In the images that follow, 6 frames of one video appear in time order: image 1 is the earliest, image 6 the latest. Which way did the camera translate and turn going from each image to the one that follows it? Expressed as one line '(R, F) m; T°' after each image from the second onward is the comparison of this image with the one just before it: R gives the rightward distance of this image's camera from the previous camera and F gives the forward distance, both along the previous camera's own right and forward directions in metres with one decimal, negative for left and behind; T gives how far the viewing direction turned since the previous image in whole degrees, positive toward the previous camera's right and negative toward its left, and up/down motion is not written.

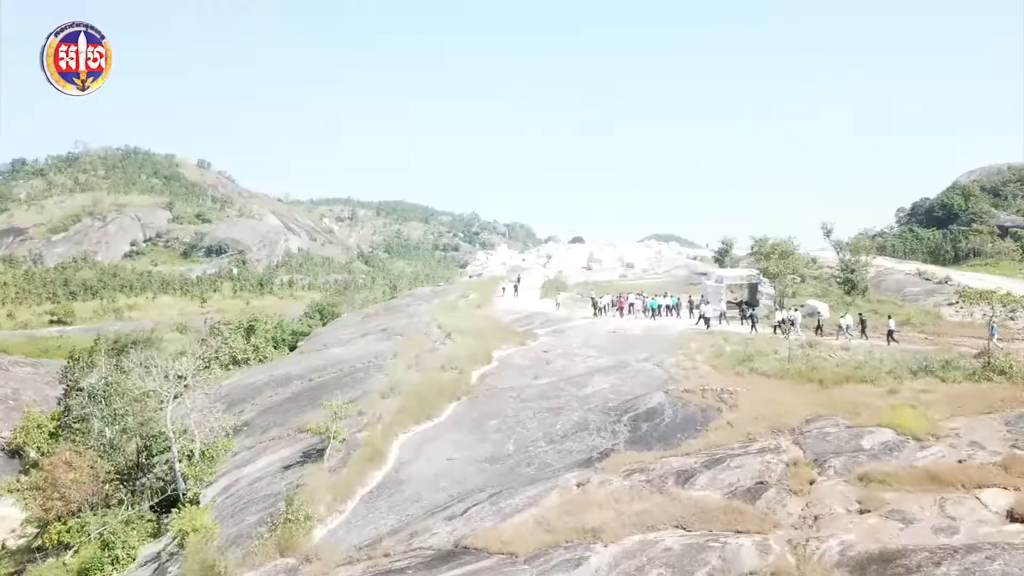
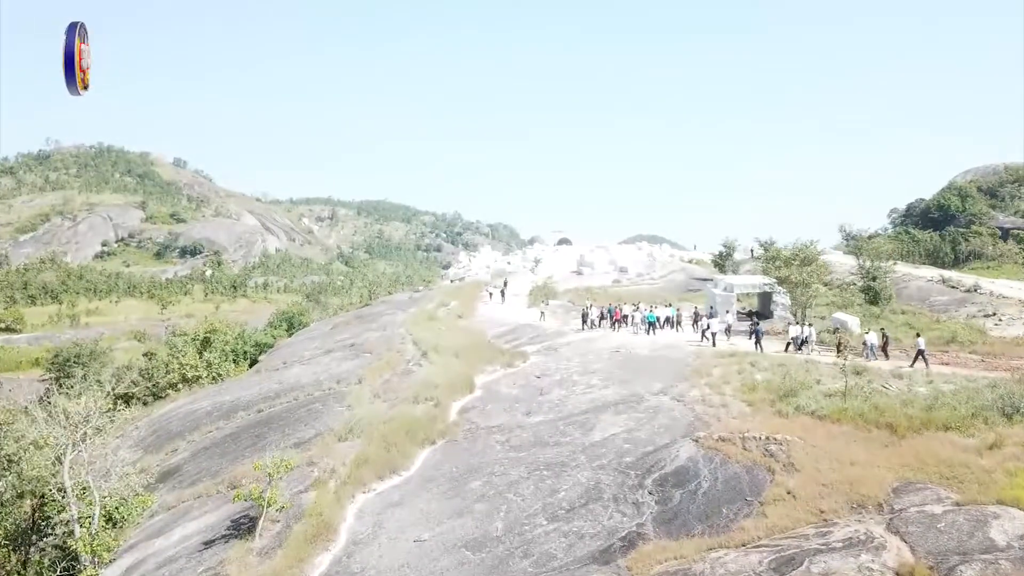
(-0.1, +4.5) m; +1°
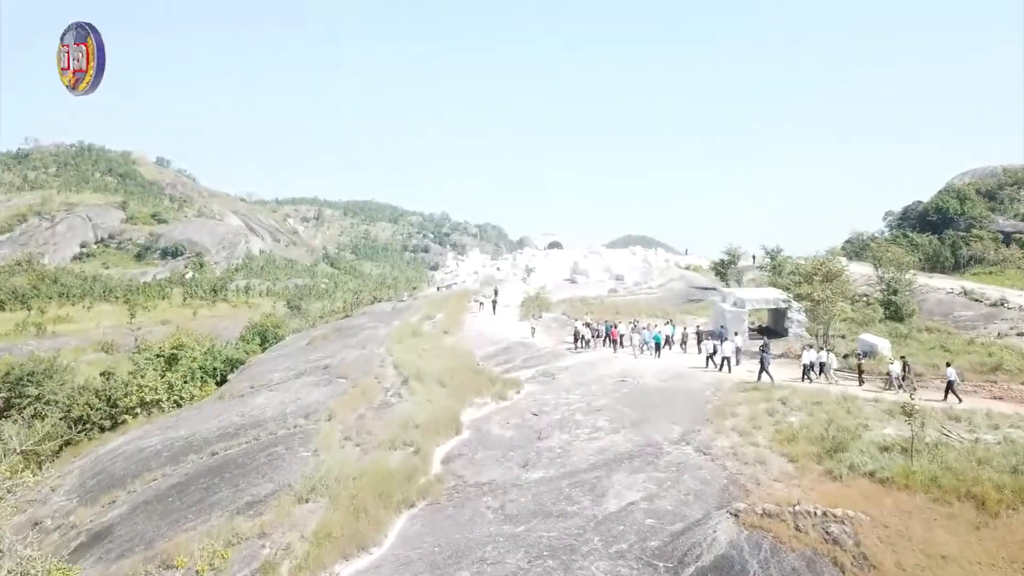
(-0.1, +3.2) m; +1°
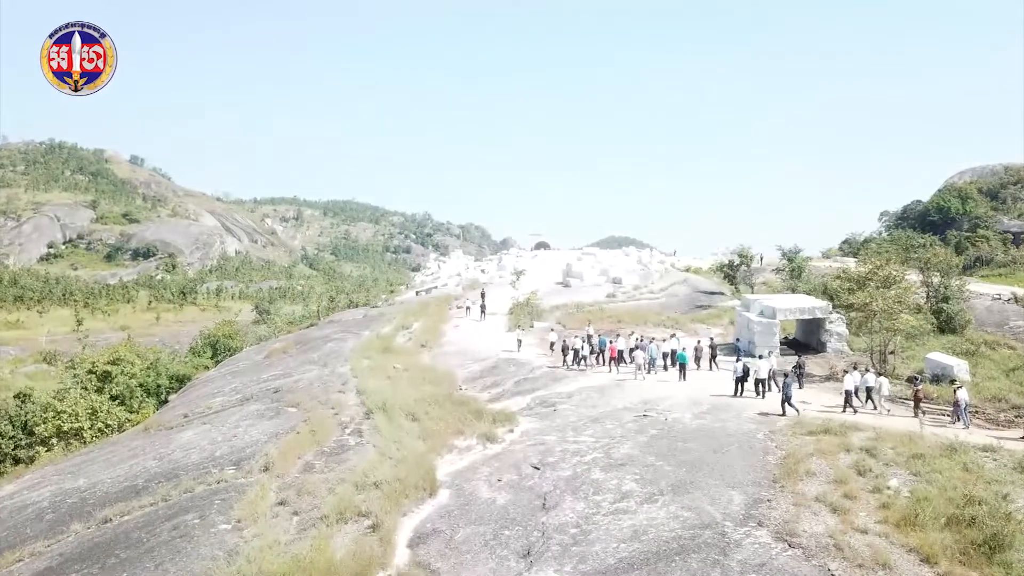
(-0.2, +5.3) m; +1°
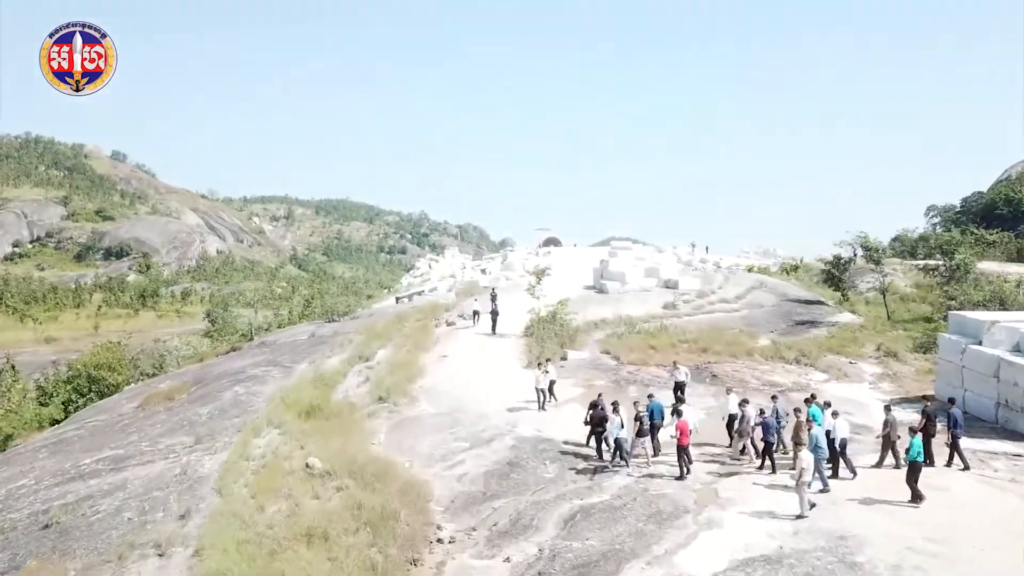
(-0.7, +14.1) m; 0°
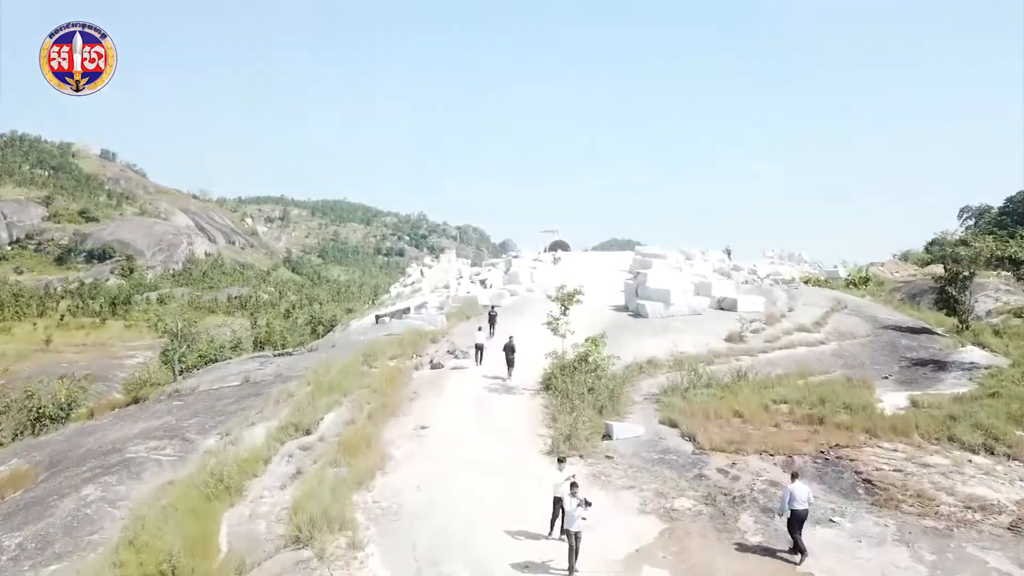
(-0.3, +8.4) m; 0°
